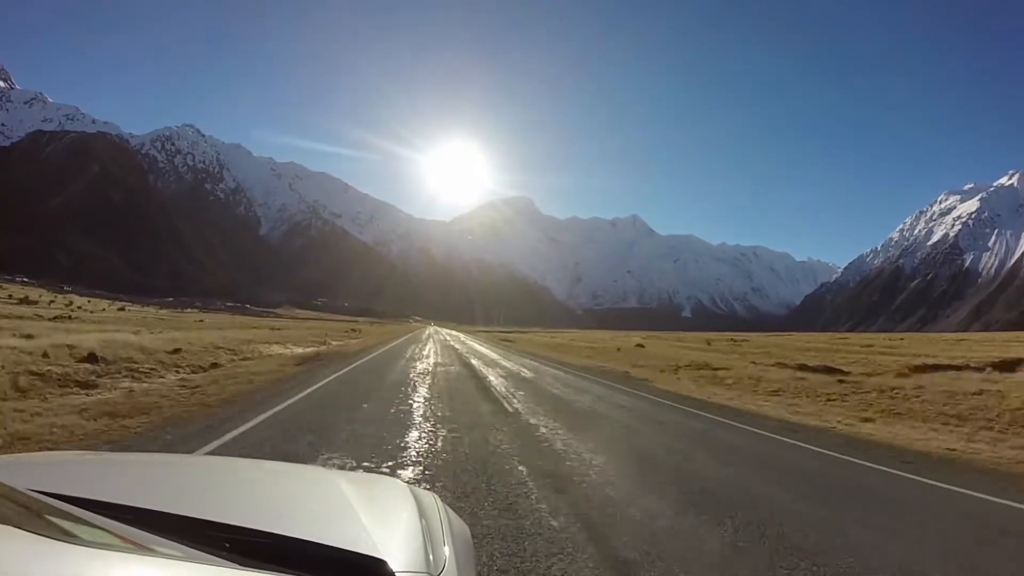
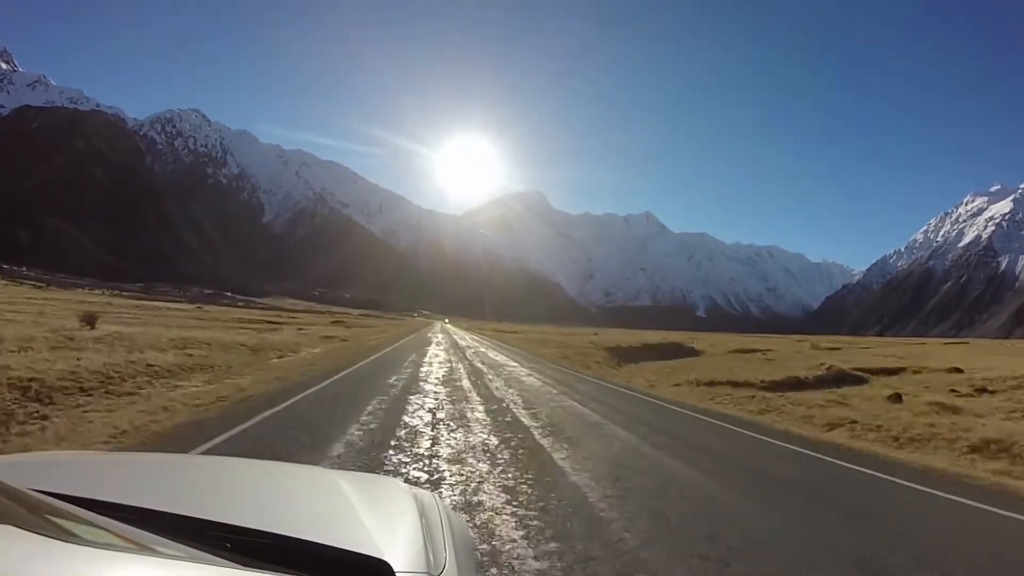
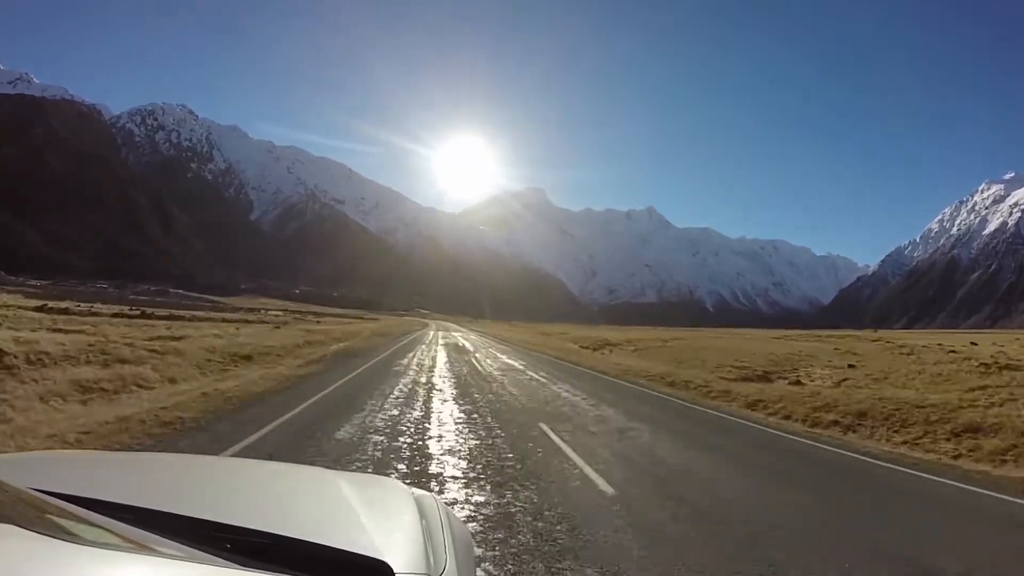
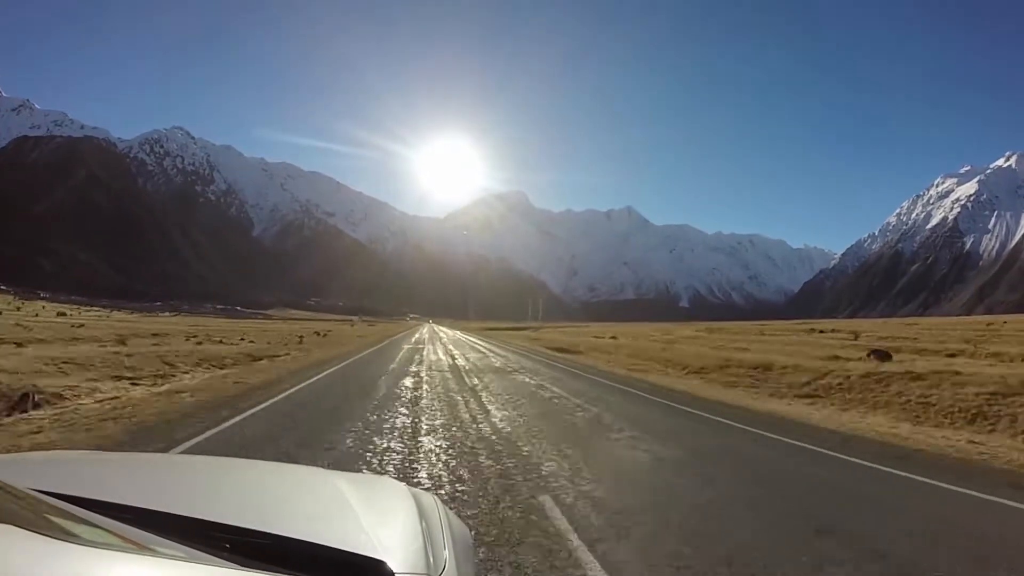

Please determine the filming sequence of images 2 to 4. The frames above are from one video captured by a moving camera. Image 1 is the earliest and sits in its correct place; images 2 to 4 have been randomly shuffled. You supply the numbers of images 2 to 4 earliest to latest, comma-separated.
4, 2, 3
